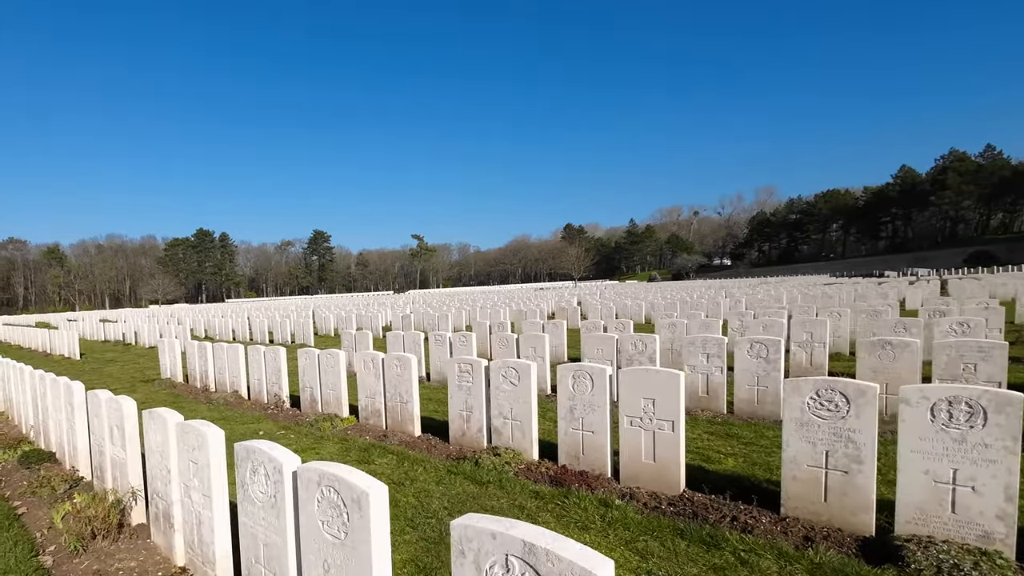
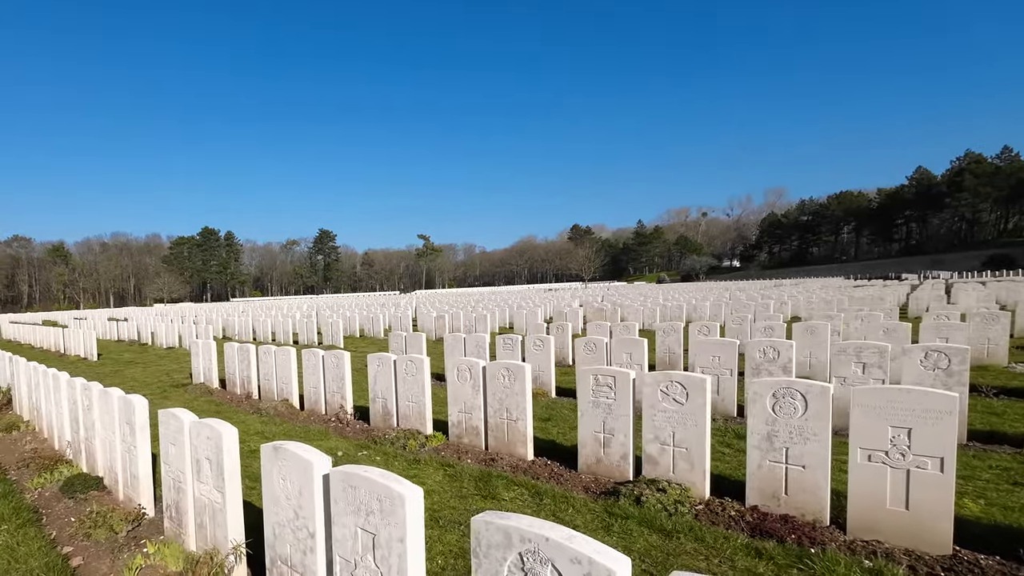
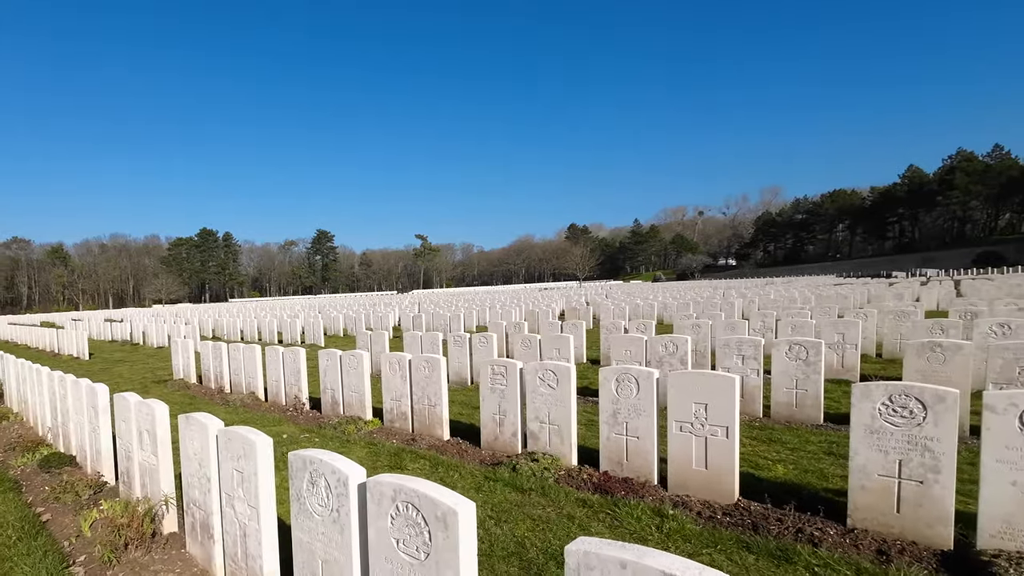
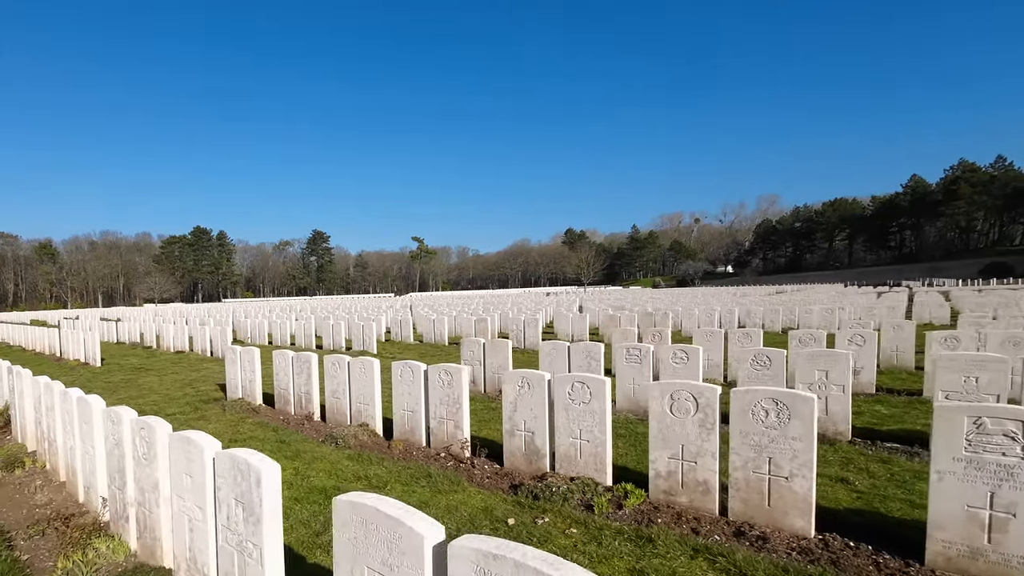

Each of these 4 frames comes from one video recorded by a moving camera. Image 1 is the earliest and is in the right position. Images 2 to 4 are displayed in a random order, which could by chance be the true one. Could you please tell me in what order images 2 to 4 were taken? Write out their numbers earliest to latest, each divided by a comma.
3, 2, 4
